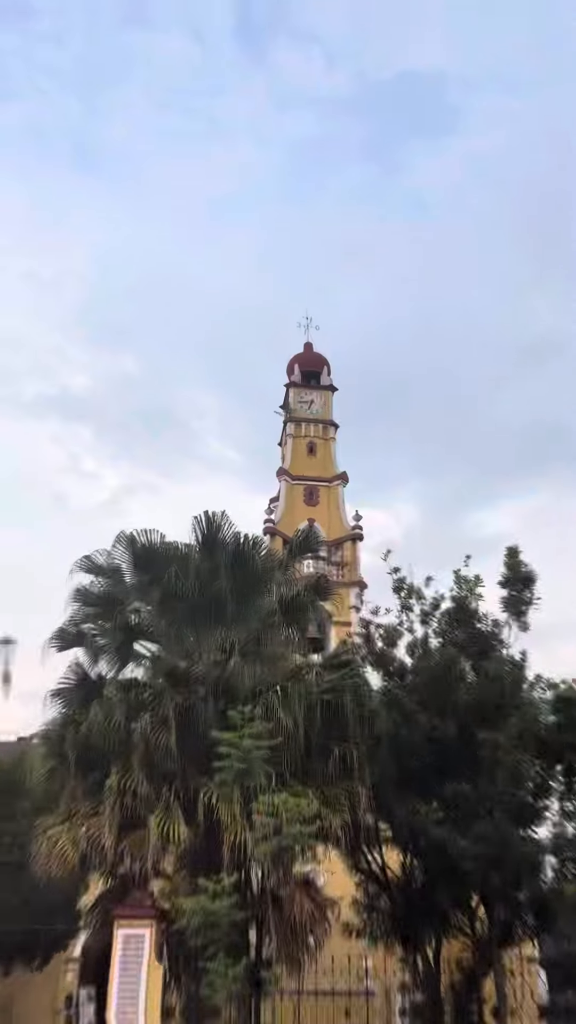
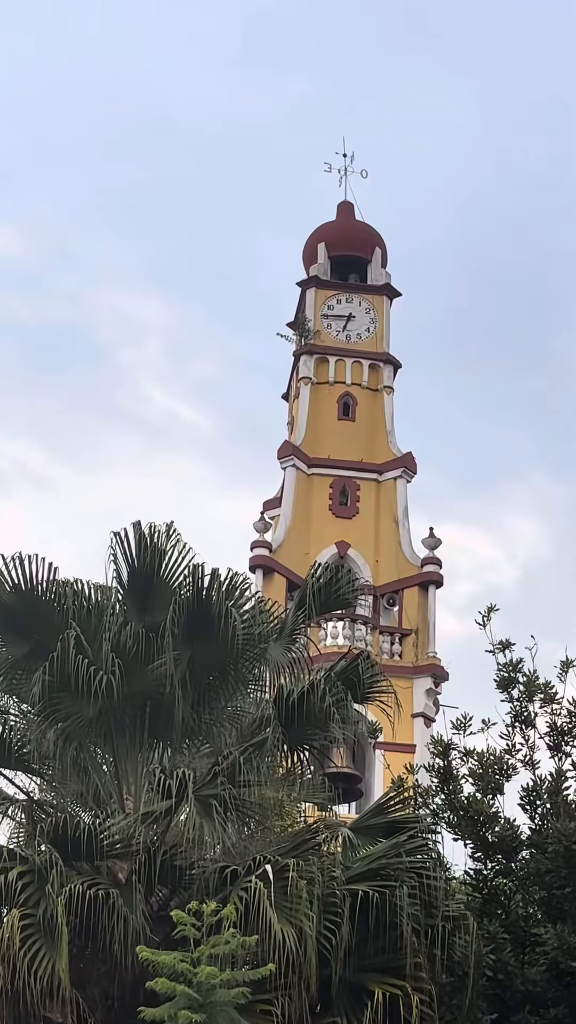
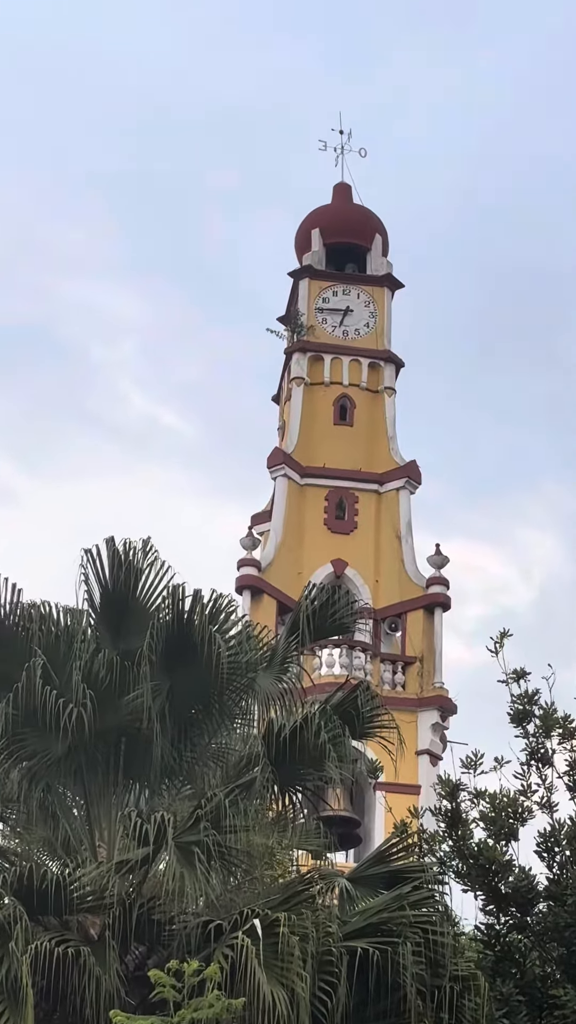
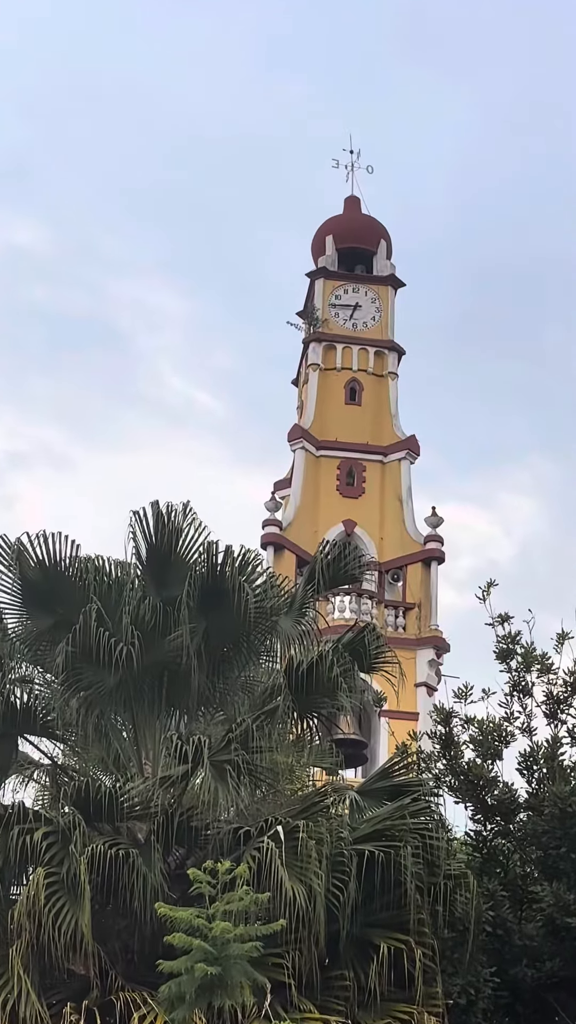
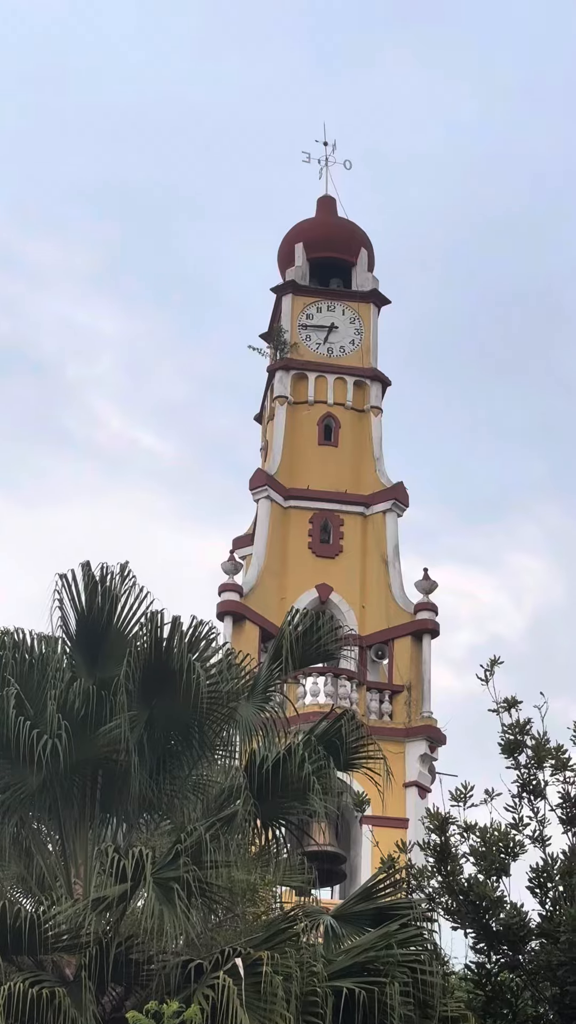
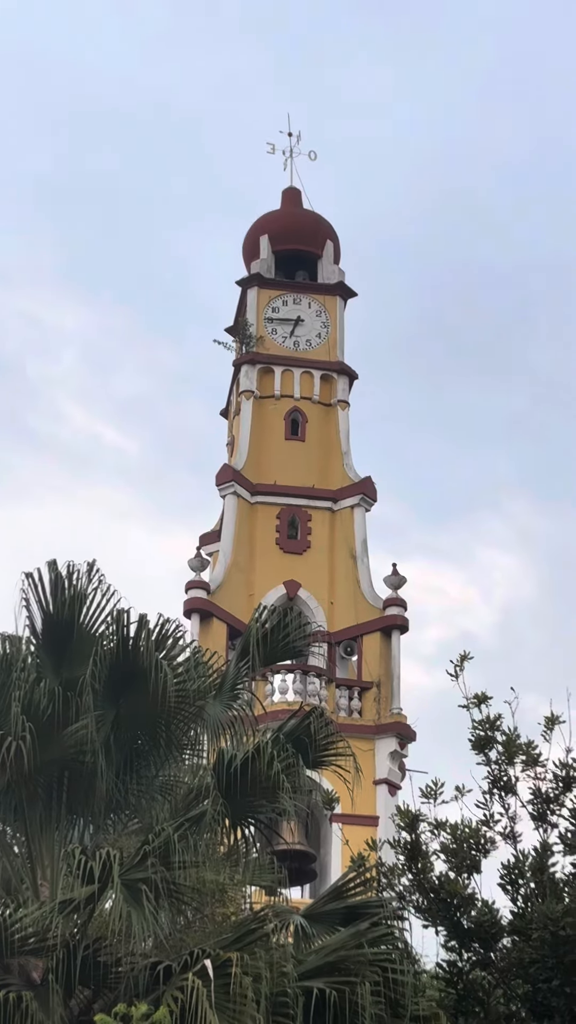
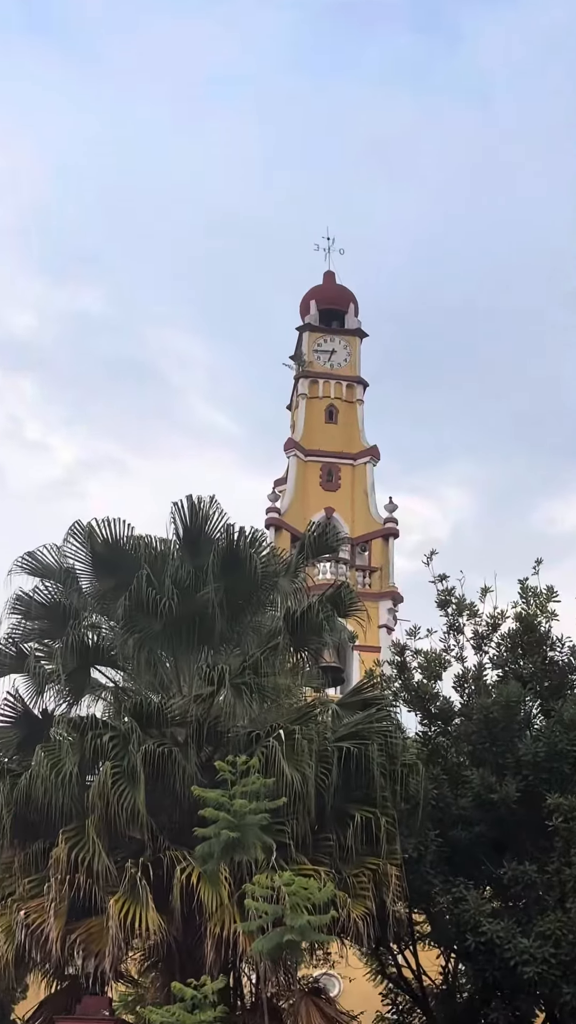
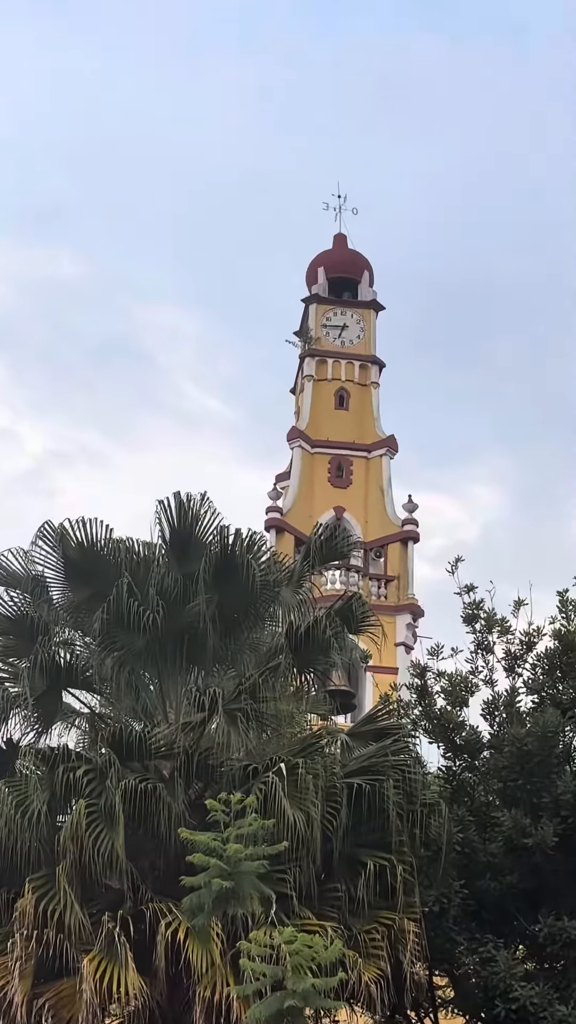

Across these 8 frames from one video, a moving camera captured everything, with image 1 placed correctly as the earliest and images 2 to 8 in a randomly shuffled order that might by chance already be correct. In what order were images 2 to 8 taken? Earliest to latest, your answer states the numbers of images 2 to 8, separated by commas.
7, 8, 4, 2, 3, 5, 6
